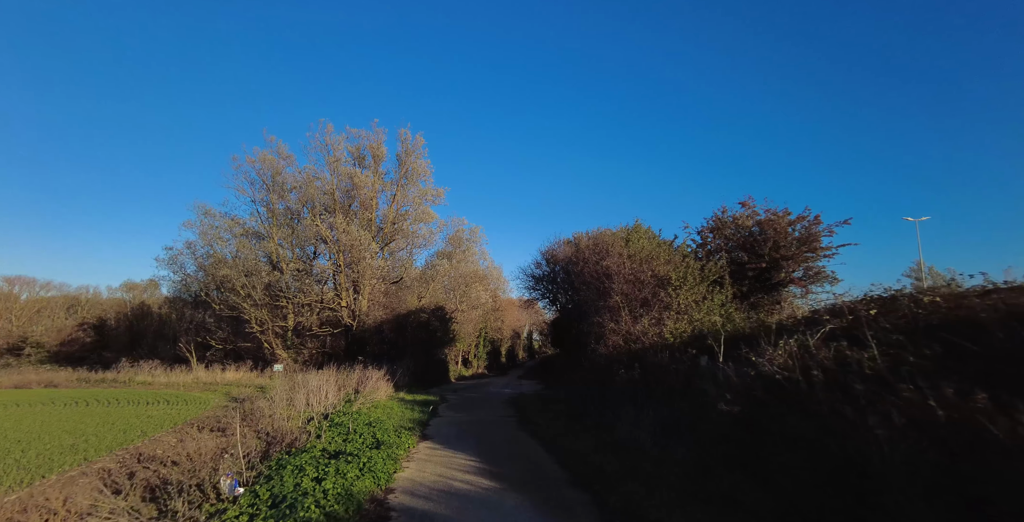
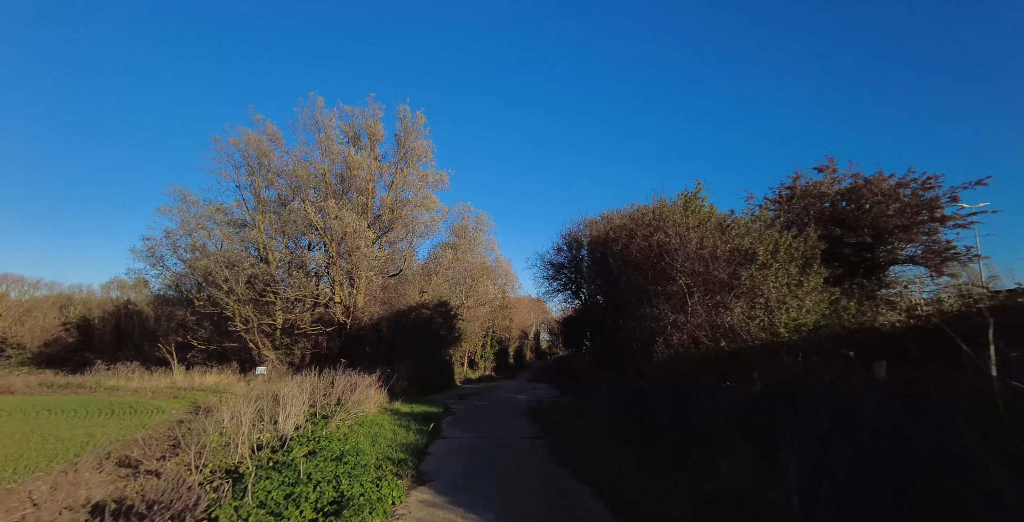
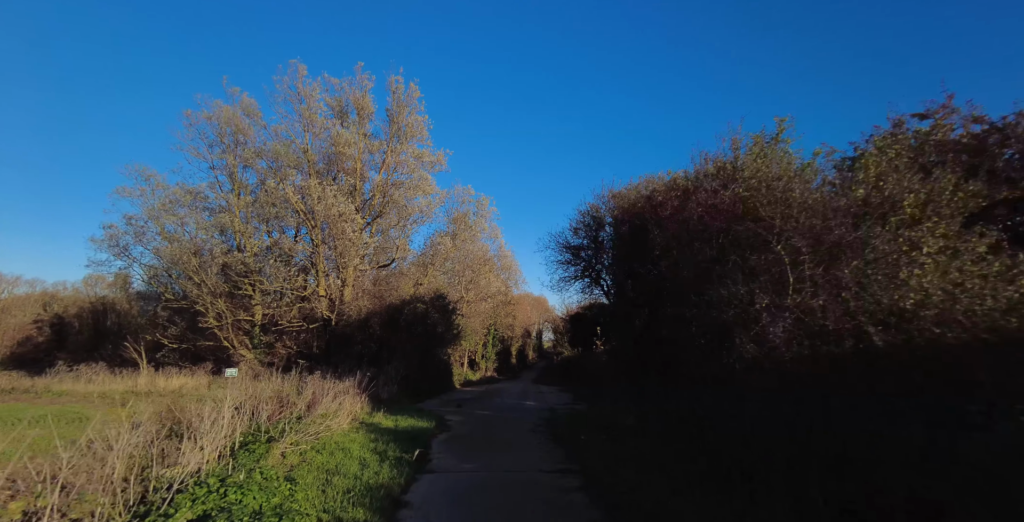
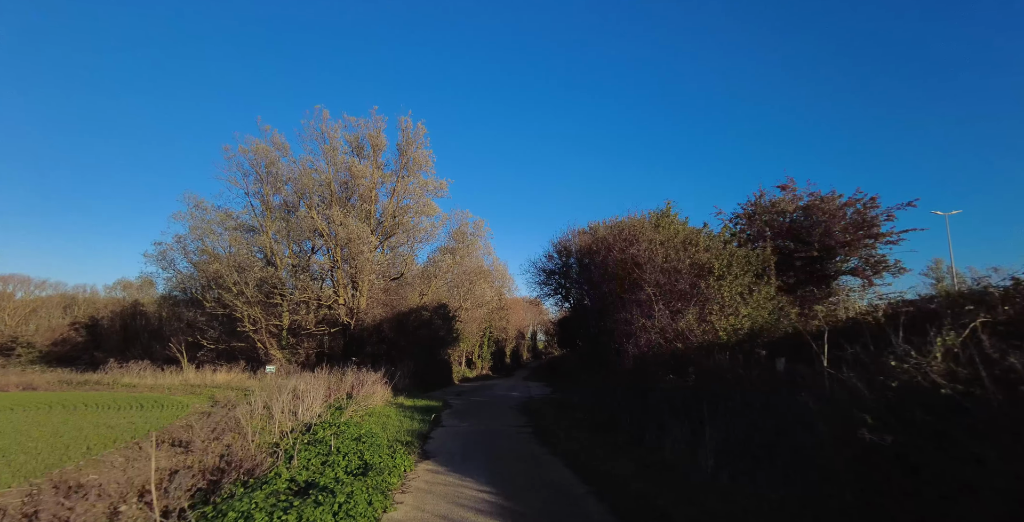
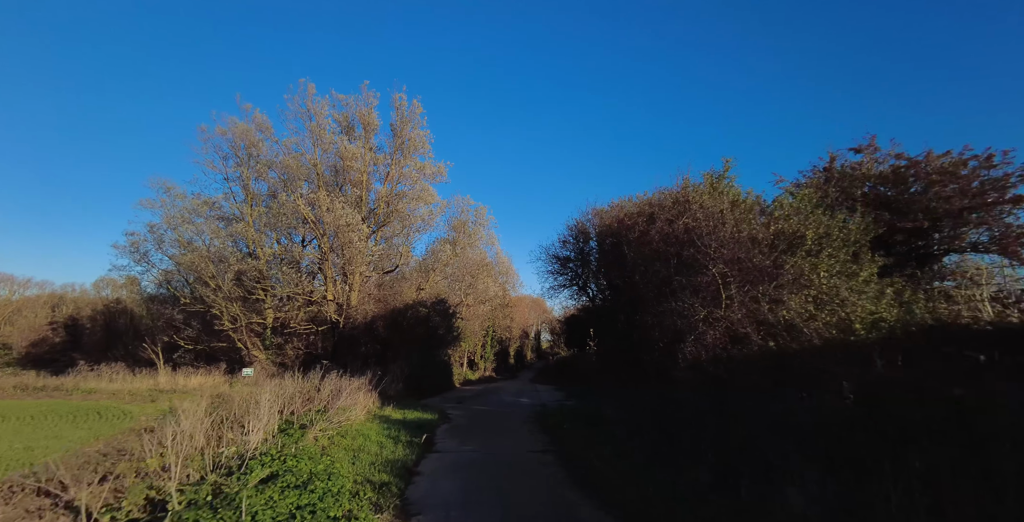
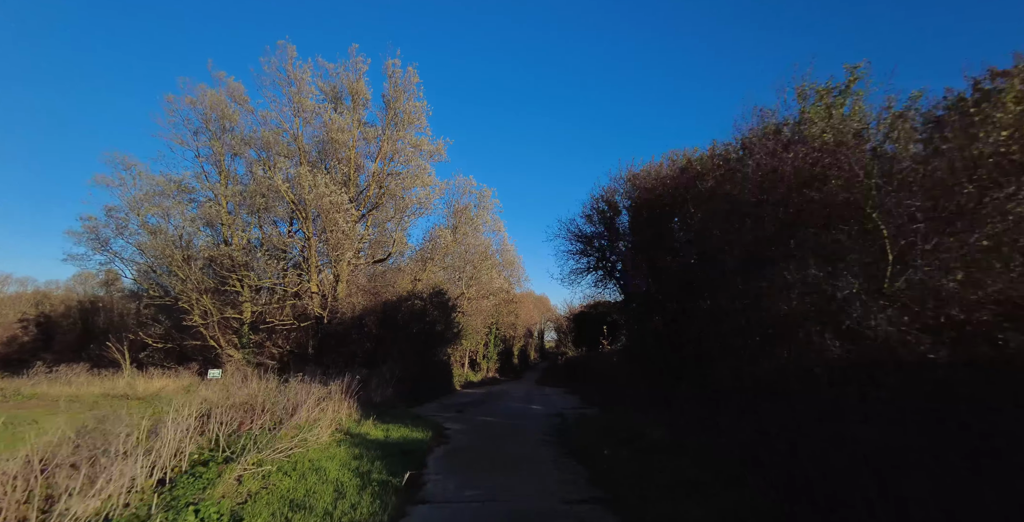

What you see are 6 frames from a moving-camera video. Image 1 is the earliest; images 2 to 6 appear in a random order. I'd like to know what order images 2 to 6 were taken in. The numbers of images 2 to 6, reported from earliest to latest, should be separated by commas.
4, 2, 5, 3, 6
